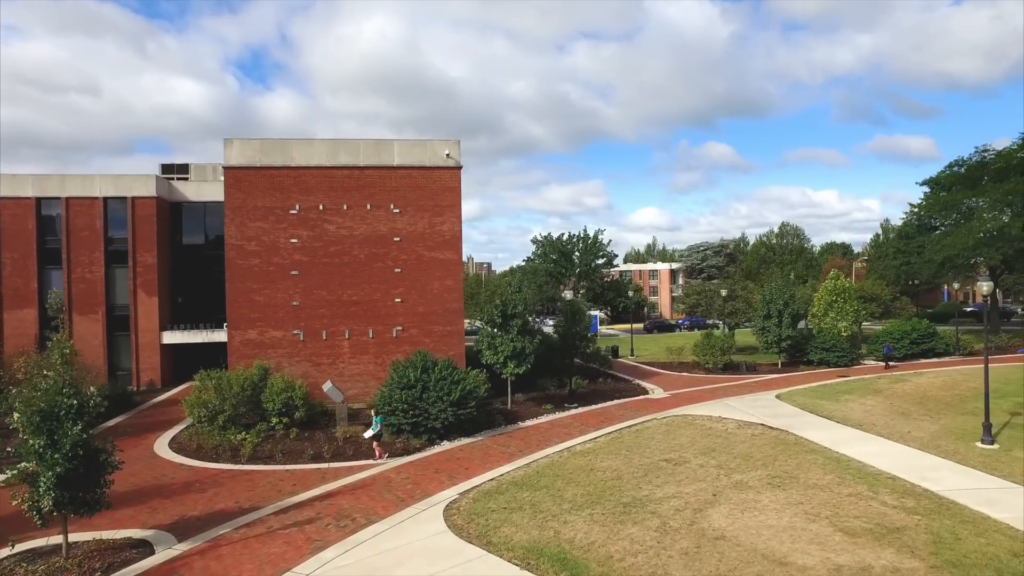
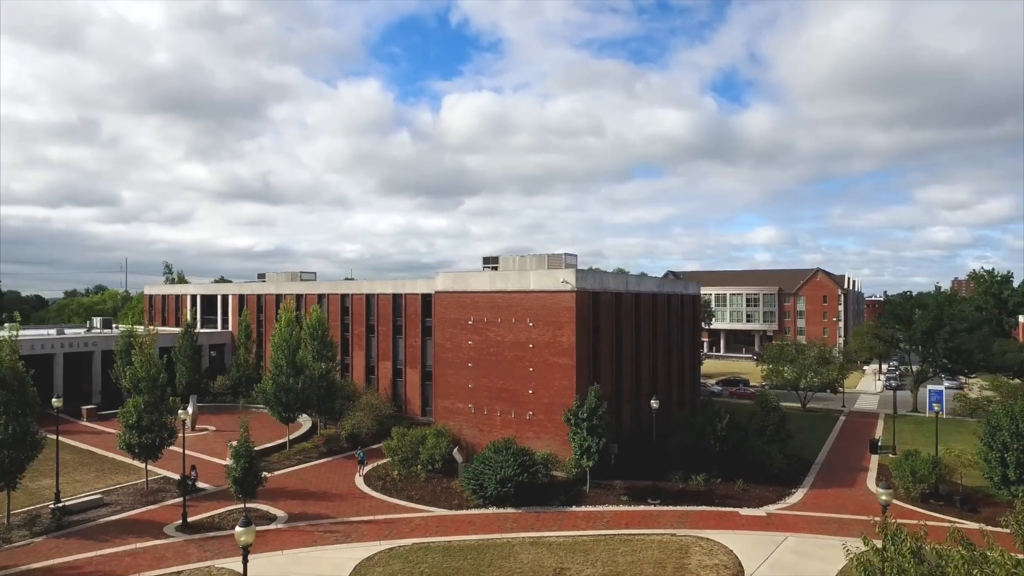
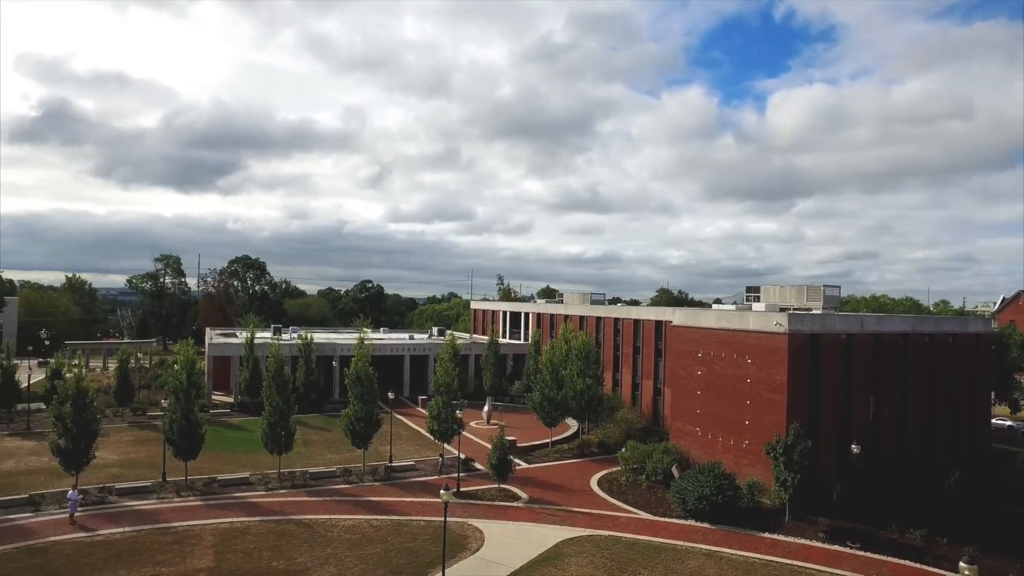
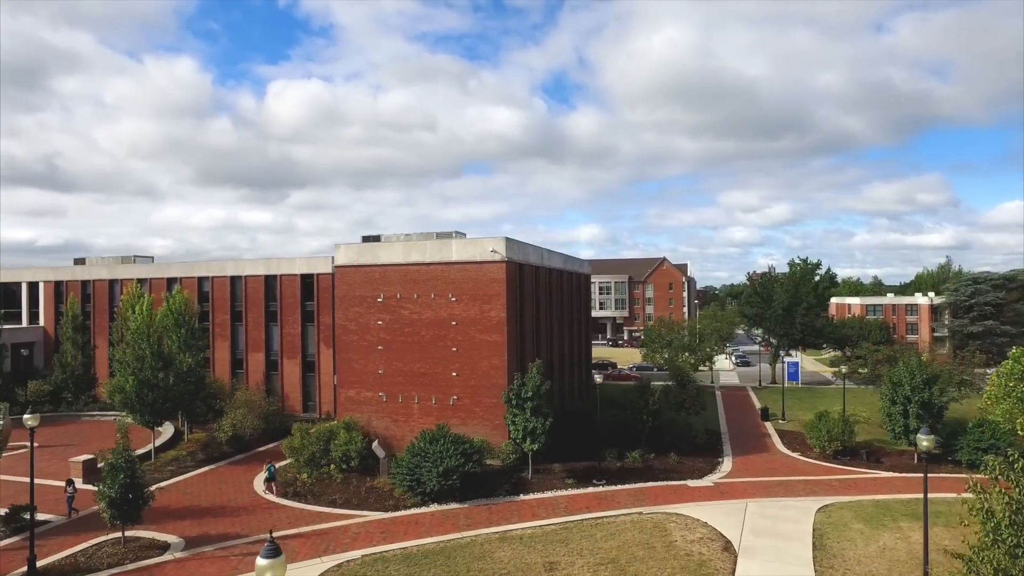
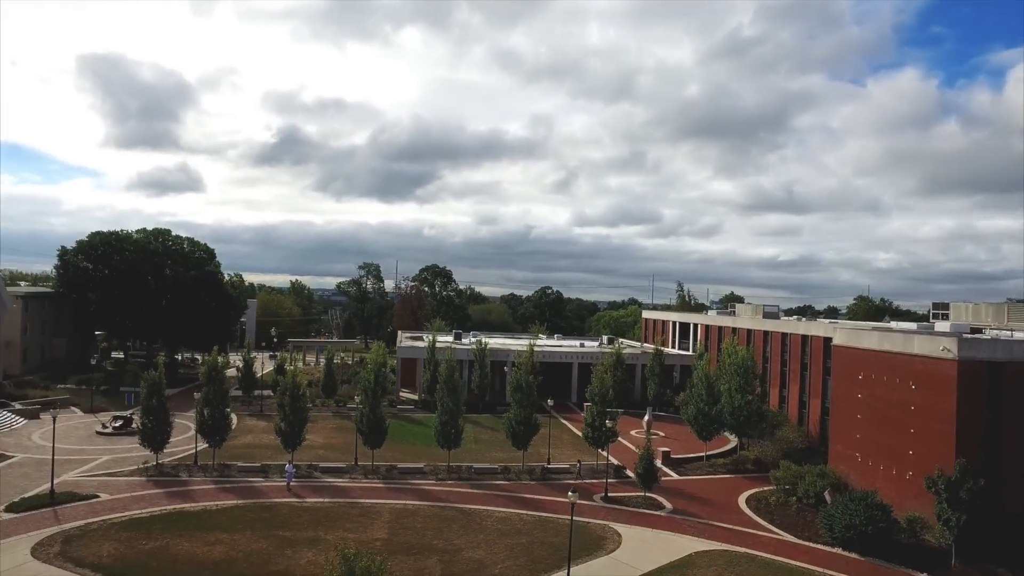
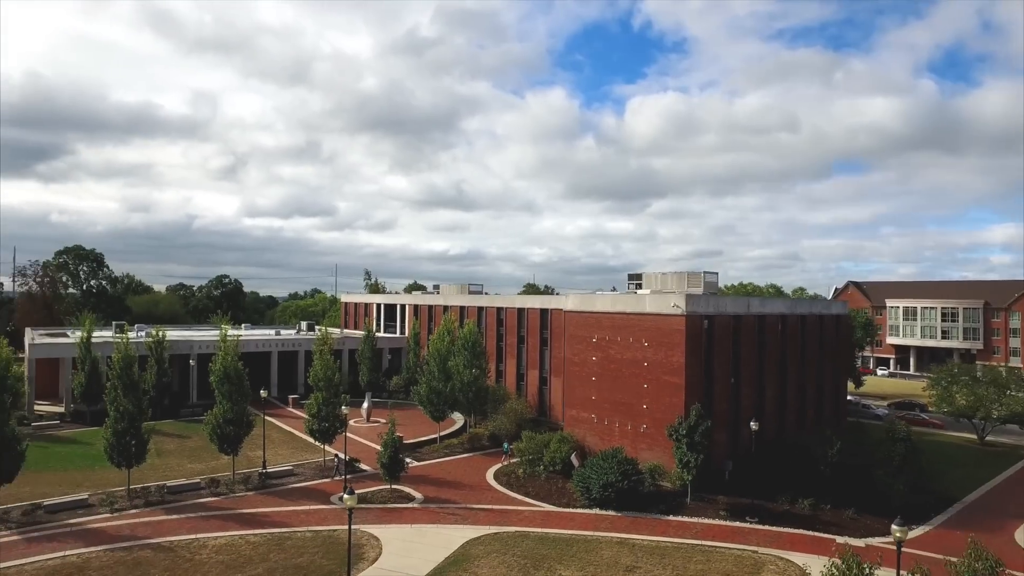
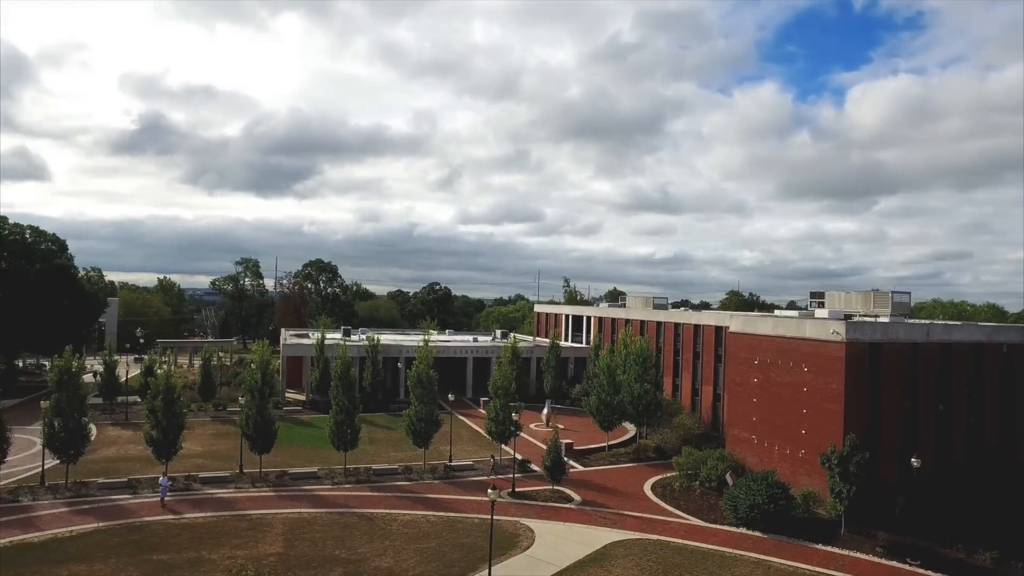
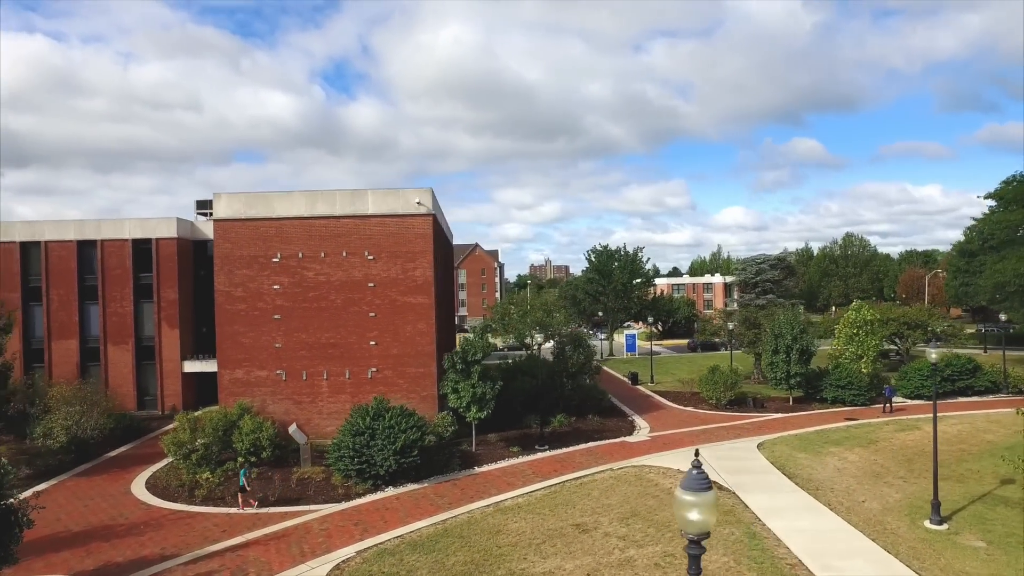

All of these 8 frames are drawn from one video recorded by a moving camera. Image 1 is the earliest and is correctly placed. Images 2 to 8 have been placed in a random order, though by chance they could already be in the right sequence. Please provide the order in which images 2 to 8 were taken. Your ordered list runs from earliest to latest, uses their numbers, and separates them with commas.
8, 4, 2, 6, 3, 7, 5
